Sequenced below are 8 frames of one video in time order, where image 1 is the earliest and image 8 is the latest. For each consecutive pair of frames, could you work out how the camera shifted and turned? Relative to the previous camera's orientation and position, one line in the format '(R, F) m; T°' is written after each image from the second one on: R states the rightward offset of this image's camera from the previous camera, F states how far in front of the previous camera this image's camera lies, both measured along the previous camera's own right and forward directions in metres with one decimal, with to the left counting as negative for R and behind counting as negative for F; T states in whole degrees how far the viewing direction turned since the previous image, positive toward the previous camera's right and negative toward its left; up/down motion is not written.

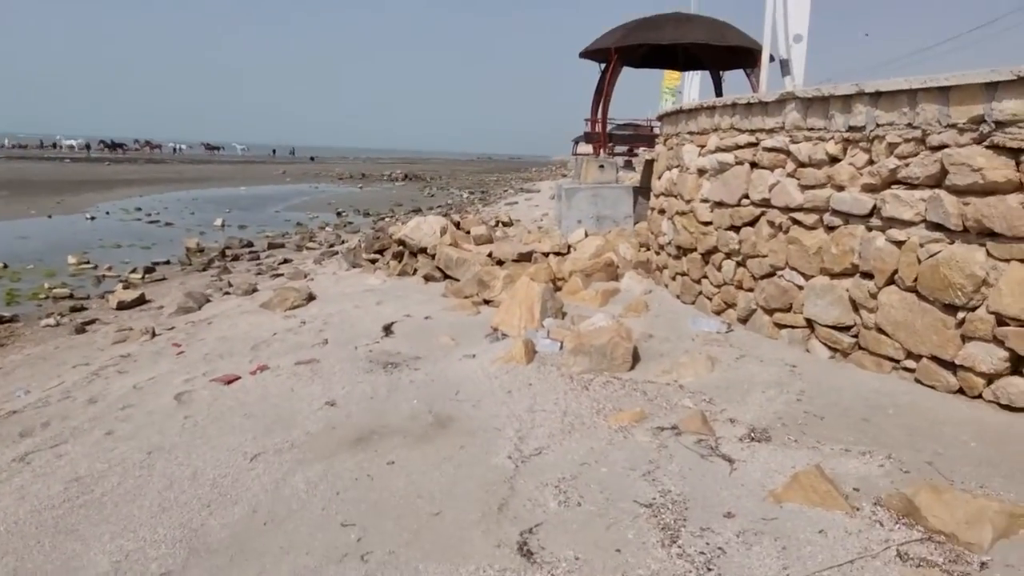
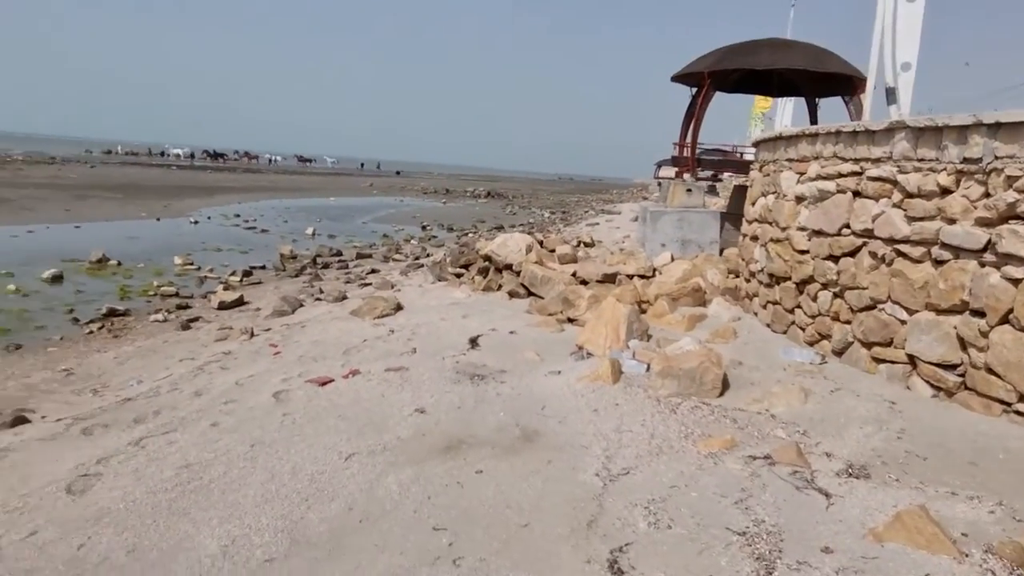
(-0.1, -0.1) m; -6°
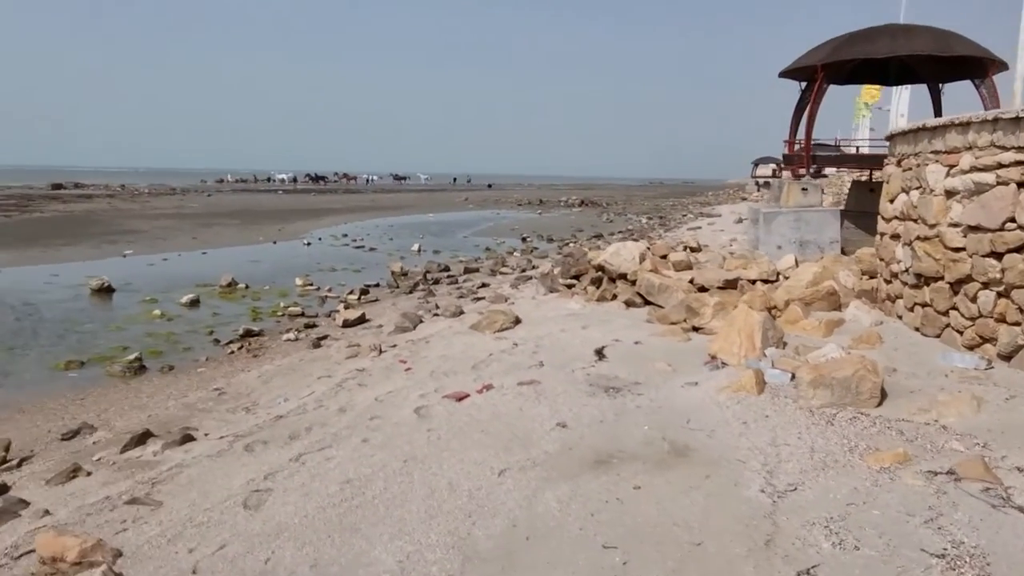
(-0.3, 0.0) m; -7°
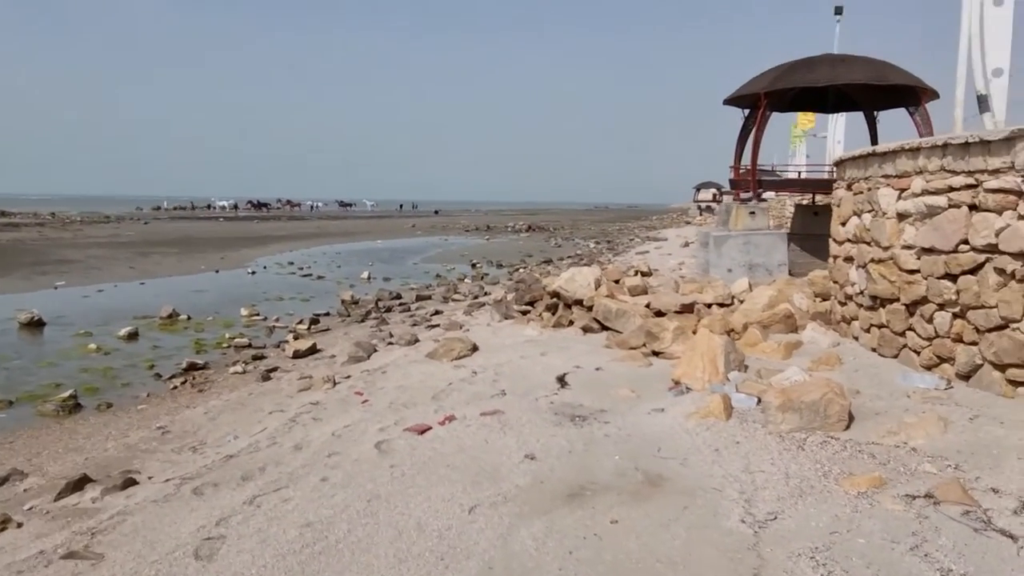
(-0.1, +0.1) m; +4°
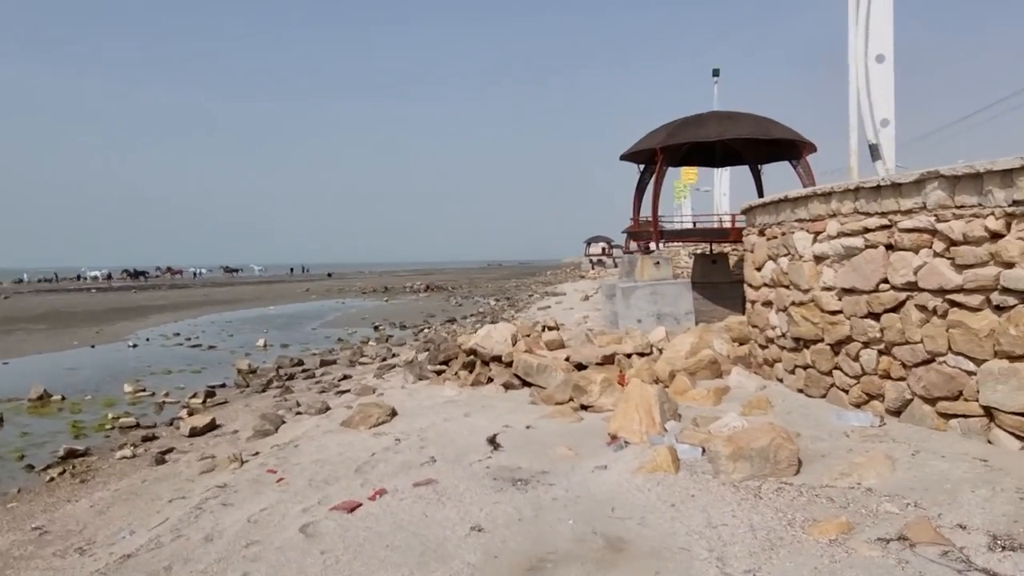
(-0.2, +0.3) m; +8°
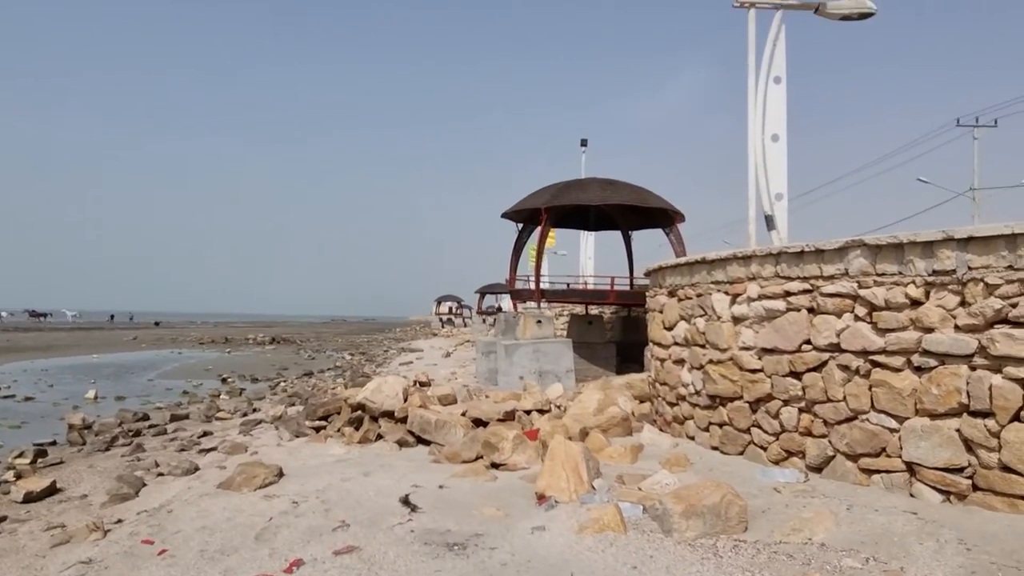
(-0.6, +0.3) m; +12°
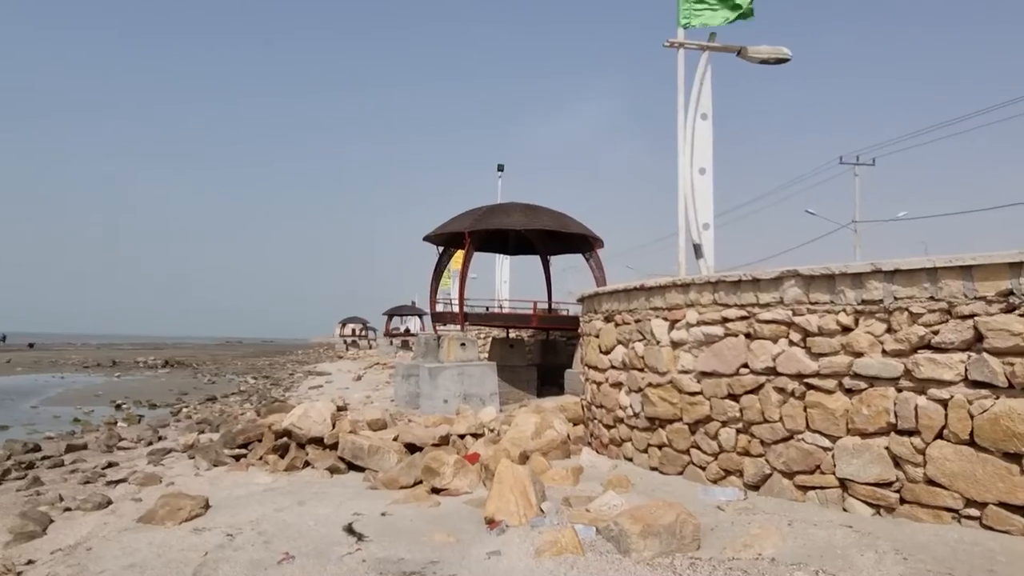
(-0.4, 0.0) m; +8°
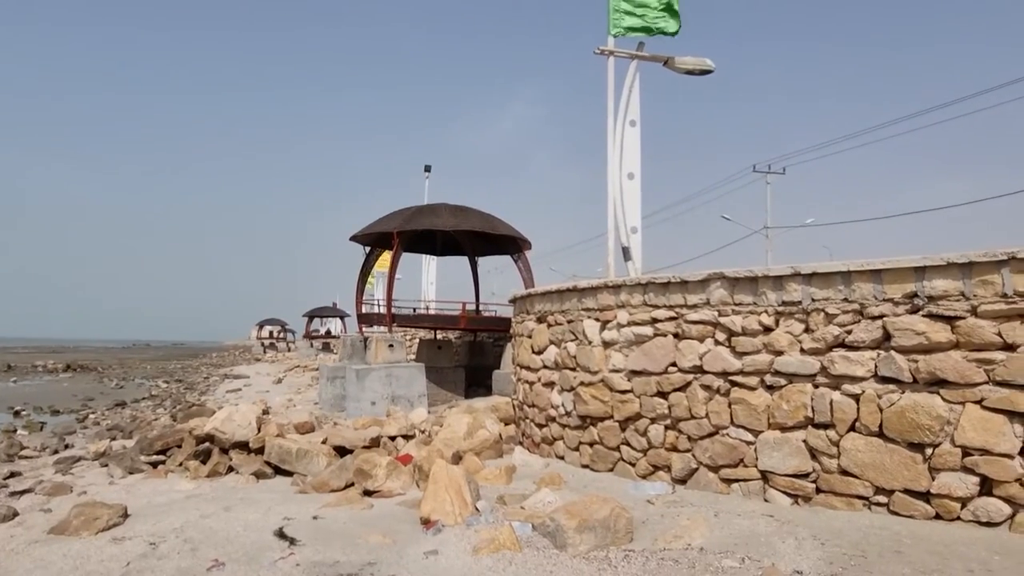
(-0.1, -0.1) m; +6°
